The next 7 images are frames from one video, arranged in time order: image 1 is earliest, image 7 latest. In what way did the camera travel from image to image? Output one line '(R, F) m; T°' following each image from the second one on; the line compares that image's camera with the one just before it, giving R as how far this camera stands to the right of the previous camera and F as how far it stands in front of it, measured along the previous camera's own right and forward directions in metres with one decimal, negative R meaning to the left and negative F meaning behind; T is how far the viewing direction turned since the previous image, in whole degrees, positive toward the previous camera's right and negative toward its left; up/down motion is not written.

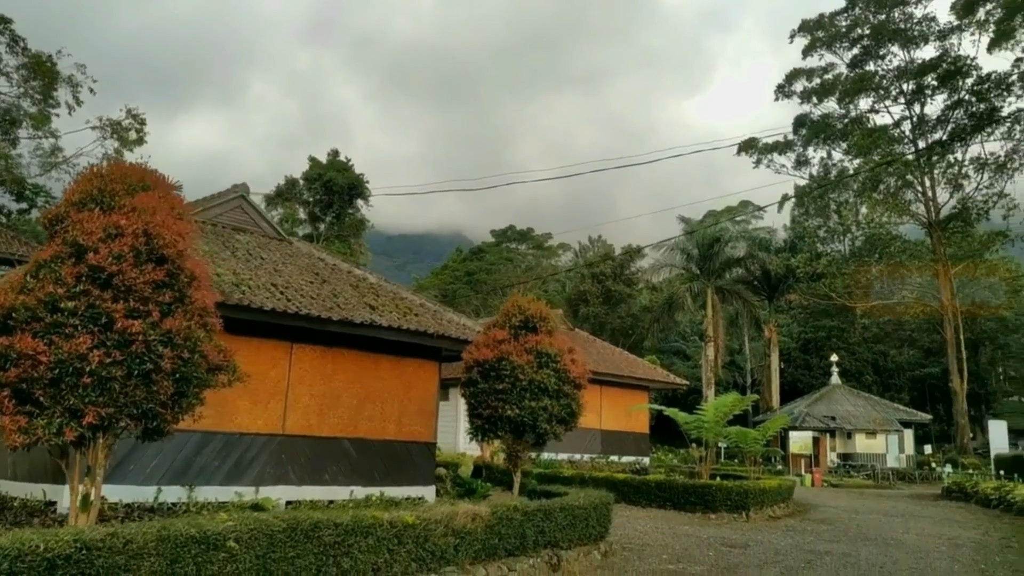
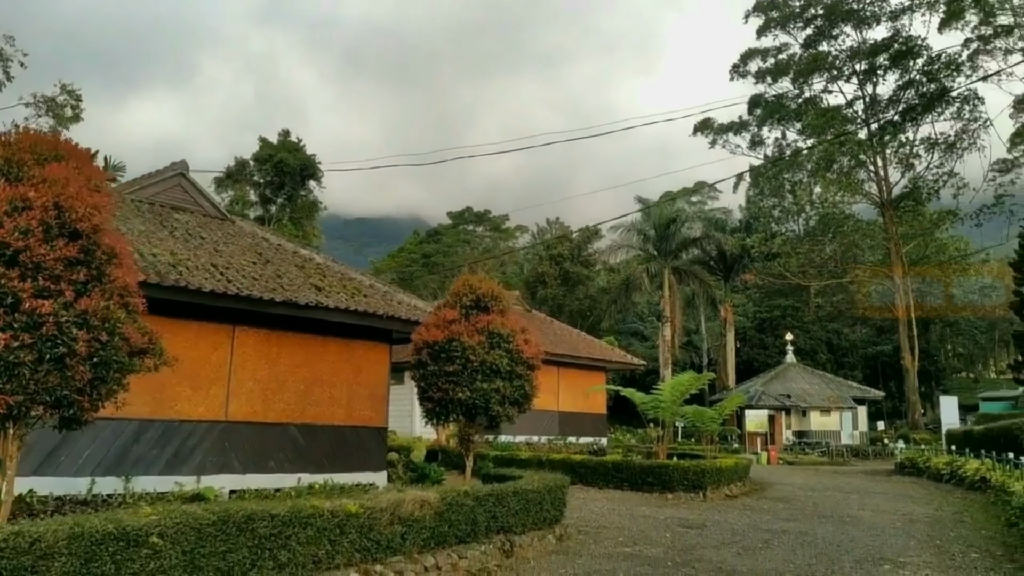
(+0.1, +0.3) m; +3°
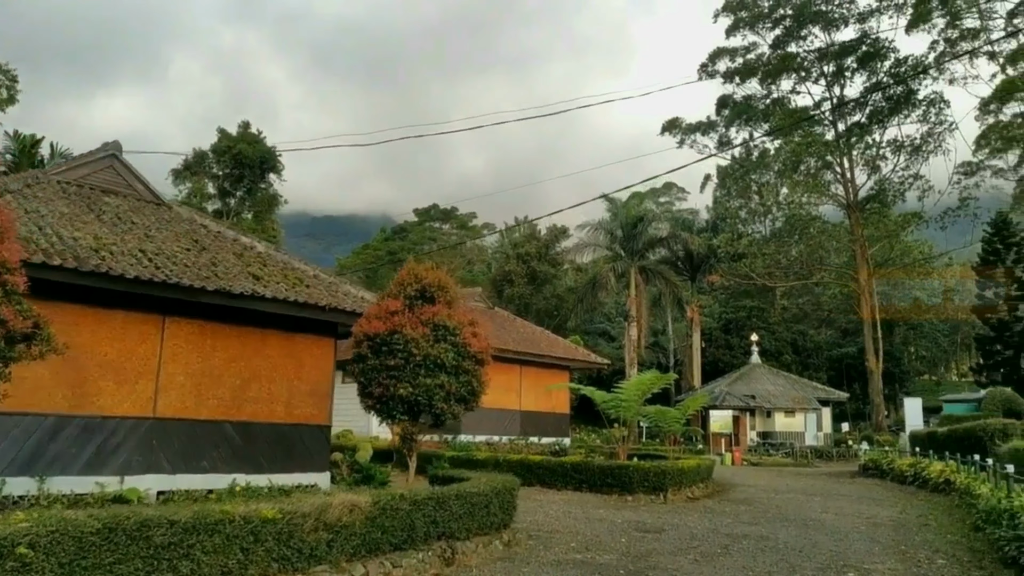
(+0.3, +0.5) m; +2°
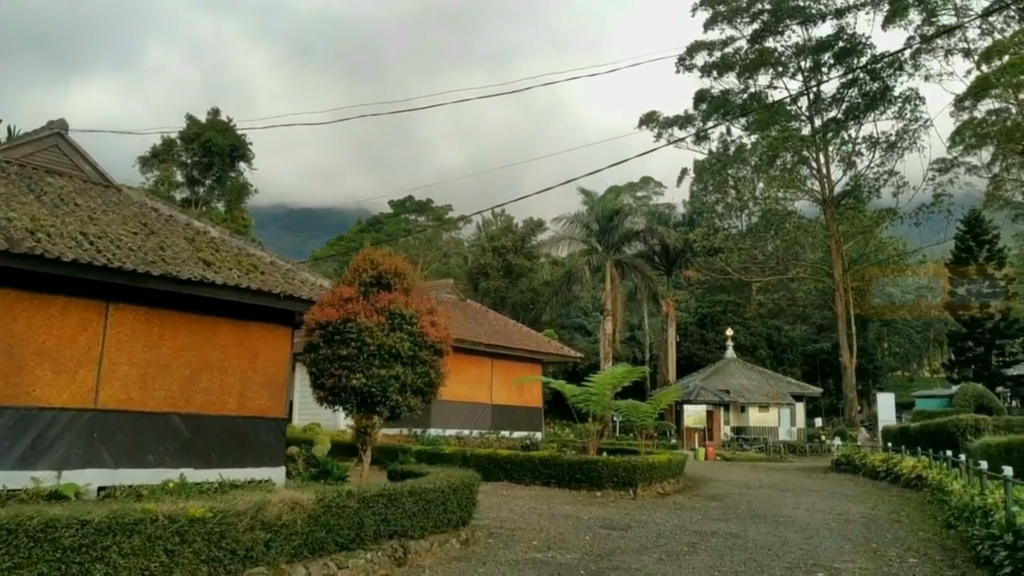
(+0.2, +0.4) m; +2°
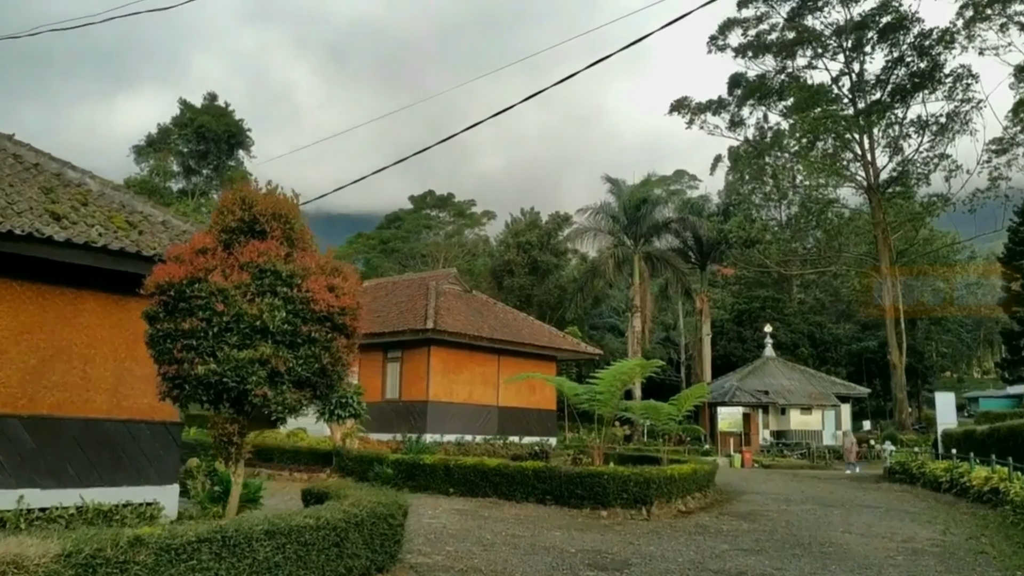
(+0.8, +2.6) m; -3°
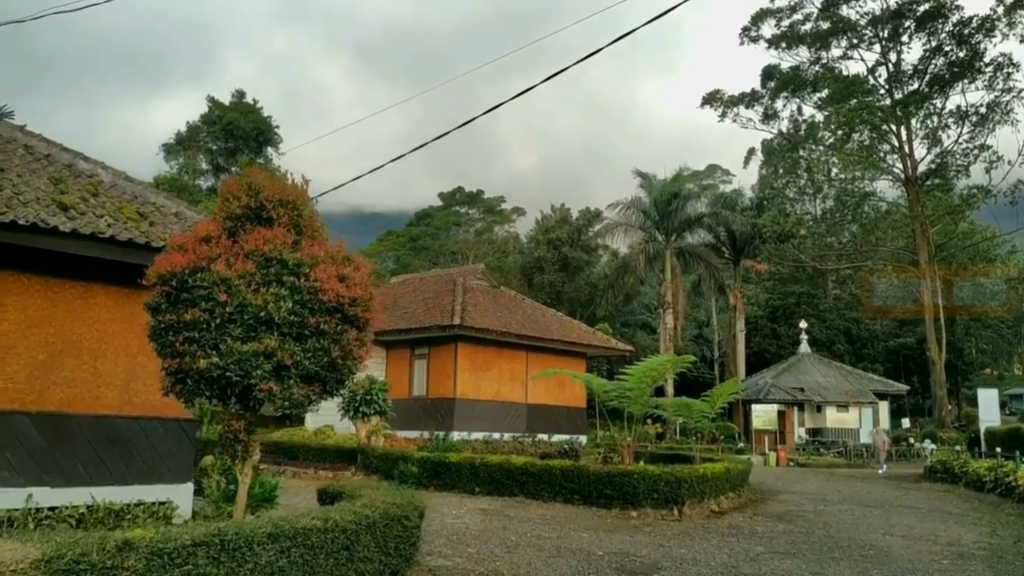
(+0.1, +0.4) m; -2°
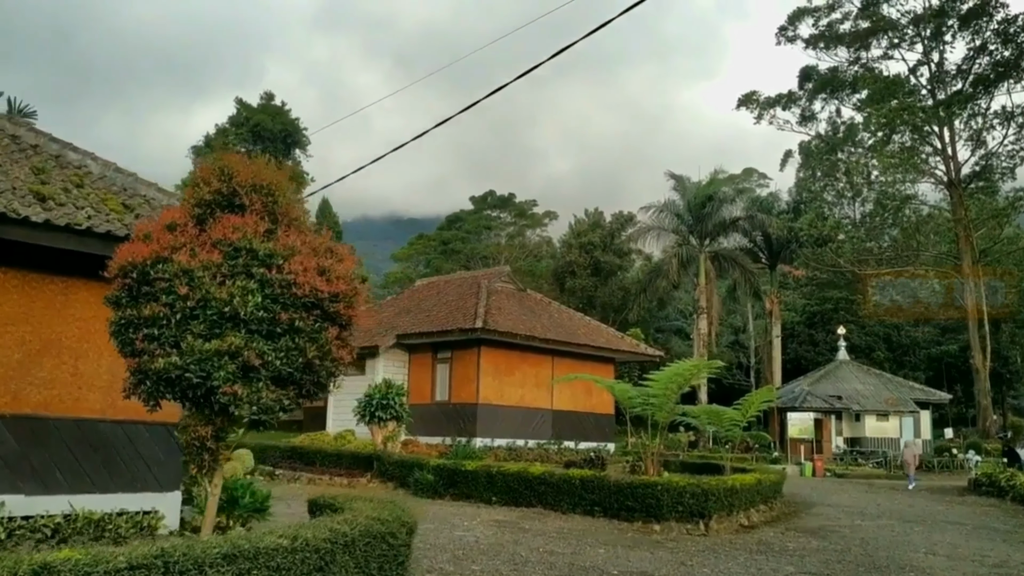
(+0.3, +0.6) m; -3°
